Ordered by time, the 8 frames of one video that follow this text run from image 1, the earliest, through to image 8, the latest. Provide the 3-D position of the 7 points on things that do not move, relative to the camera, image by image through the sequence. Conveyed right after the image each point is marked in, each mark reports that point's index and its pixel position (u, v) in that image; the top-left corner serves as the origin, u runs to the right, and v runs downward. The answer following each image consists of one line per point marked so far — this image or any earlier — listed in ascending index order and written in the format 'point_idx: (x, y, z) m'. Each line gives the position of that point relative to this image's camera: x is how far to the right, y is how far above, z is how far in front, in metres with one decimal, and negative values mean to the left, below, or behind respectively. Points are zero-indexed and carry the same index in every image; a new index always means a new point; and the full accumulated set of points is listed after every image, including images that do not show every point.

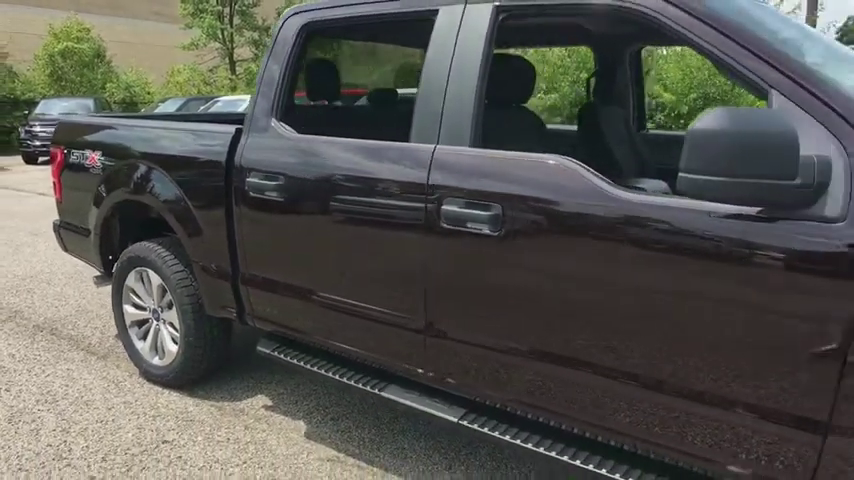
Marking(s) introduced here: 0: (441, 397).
0: (0.0, -0.7, +2.9) m
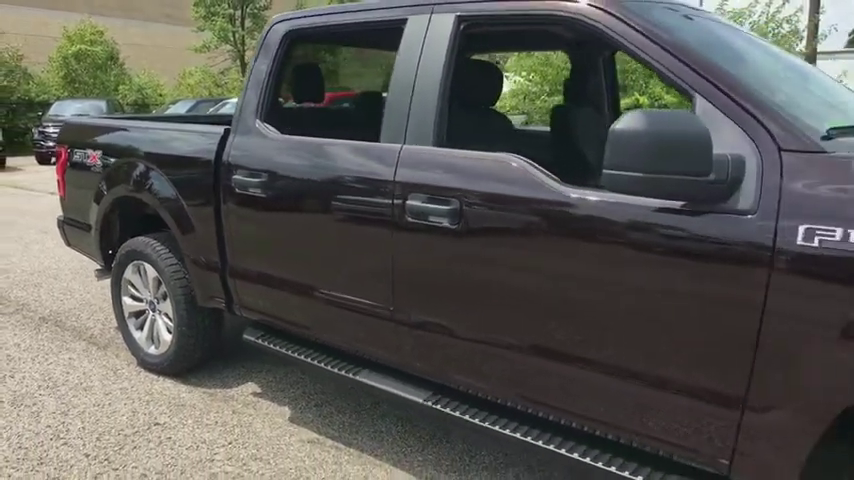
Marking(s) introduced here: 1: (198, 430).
0: (-0.1, -0.7, +3.1) m
1: (-1.2, -1.0, +3.6) m
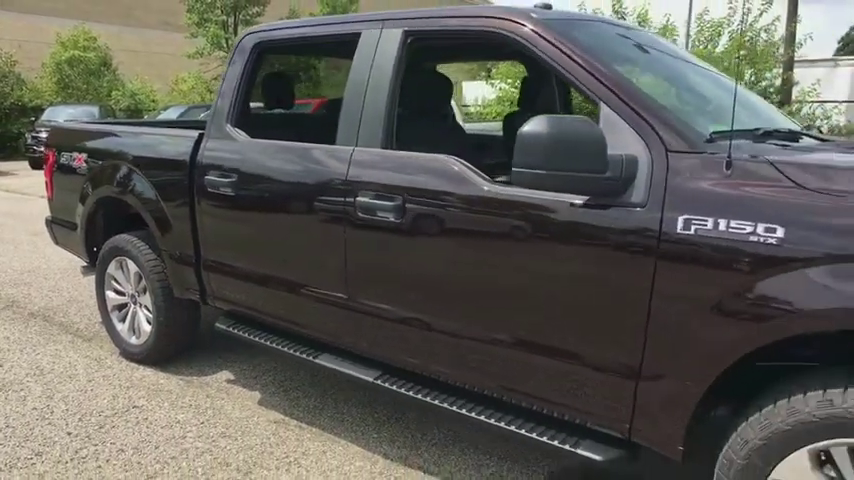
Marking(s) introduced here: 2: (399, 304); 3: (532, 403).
0: (-0.3, -0.6, +3.4) m
1: (-1.5, -1.0, +3.9) m
2: (-0.1, -0.3, +3.1) m
3: (+0.4, -0.7, +2.7) m
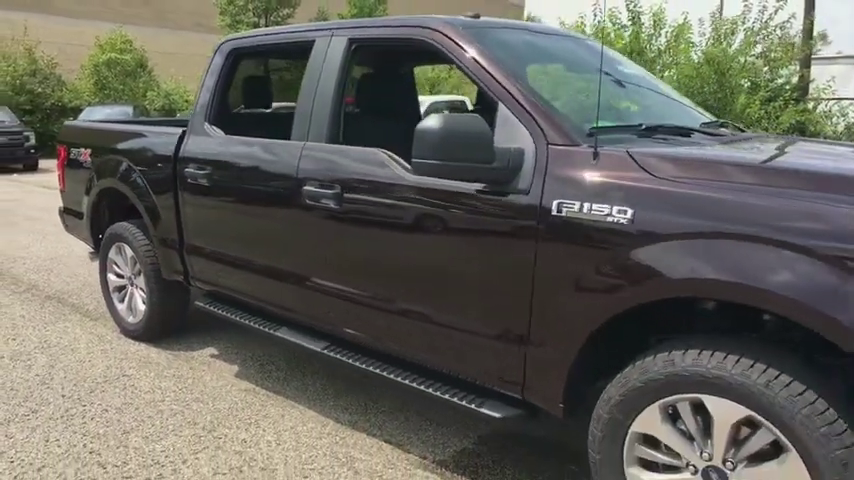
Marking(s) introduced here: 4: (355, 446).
0: (-0.6, -0.5, +3.8) m
1: (-1.8, -0.9, +4.3) m
2: (-0.4, -0.2, +3.4) m
3: (+0.1, -0.6, +3.1) m
4: (-0.4, -1.1, +3.5) m
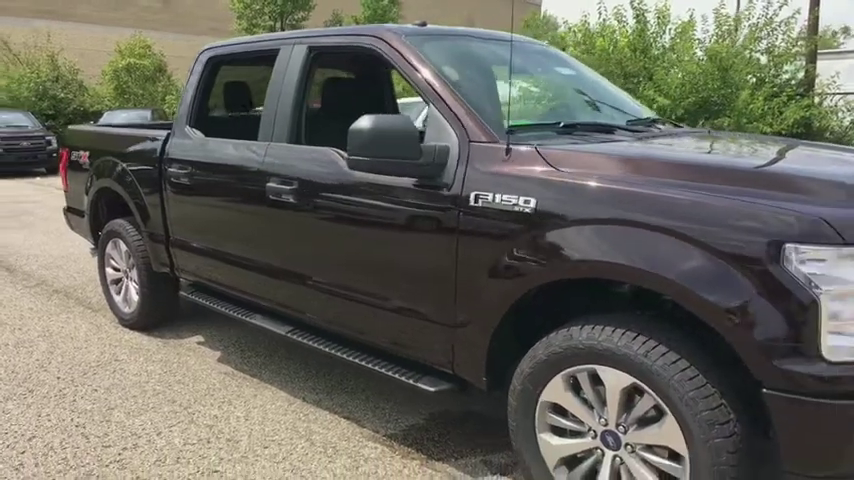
0: (-0.9, -0.5, +4.1) m
1: (-2.0, -0.9, +4.7) m
2: (-0.7, -0.2, +3.7) m
3: (-0.2, -0.6, +3.4) m
4: (-0.6, -1.0, +3.8) m
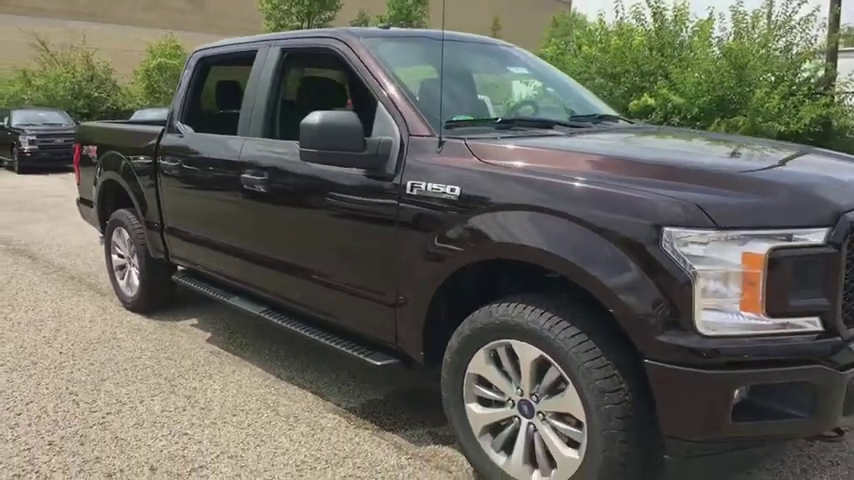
0: (-1.1, -0.4, +4.4) m
1: (-2.2, -0.8, +5.0) m
2: (-0.9, -0.1, +4.1) m
3: (-0.4, -0.5, +3.7) m
4: (-0.9, -1.0, +4.1) m
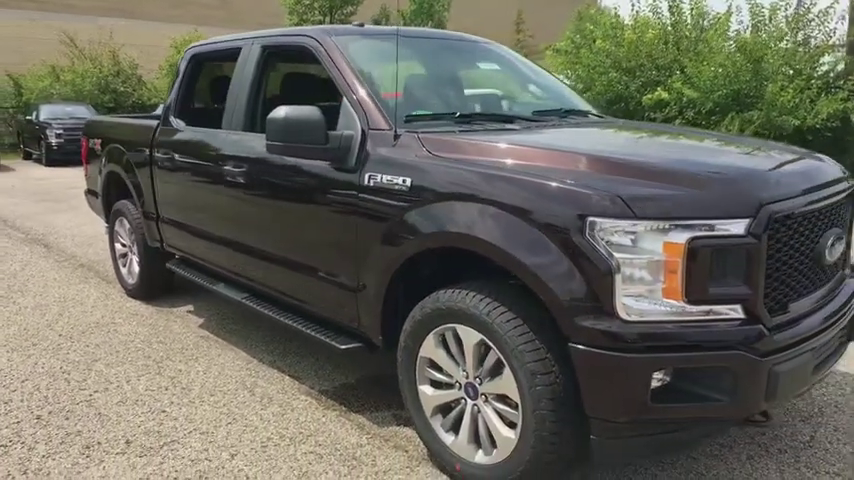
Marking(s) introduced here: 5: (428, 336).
0: (-1.3, -0.3, +4.6) m
1: (-2.3, -0.7, +5.3) m
2: (-1.1, 0.0, +4.2) m
3: (-0.6, -0.4, +3.8) m
4: (-1.1, -0.9, +4.3) m
5: (0.0, -0.4, +3.1) m
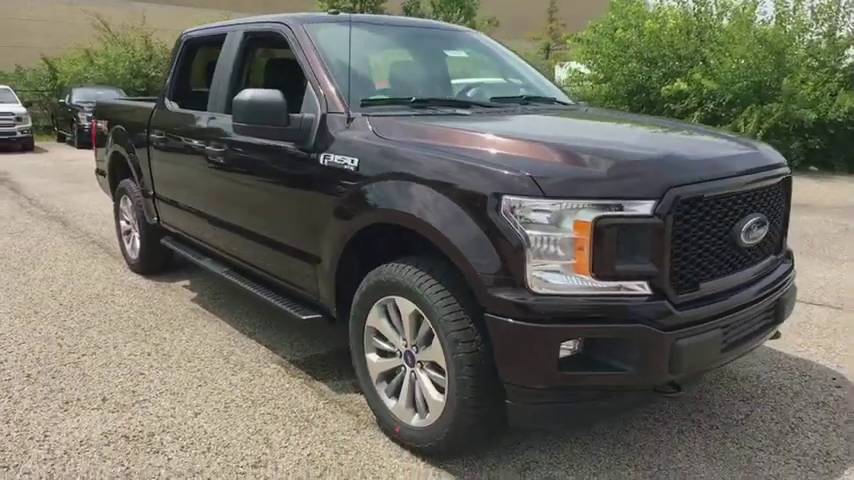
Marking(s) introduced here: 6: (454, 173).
0: (-1.5, -0.2, +4.9) m
1: (-2.5, -0.5, +5.6) m
2: (-1.3, +0.1, +4.5) m
3: (-0.9, -0.3, +4.1) m
4: (-1.3, -0.7, +4.5) m
5: (-0.3, -0.3, +3.3) m
6: (+0.1, +0.3, +2.9) m
